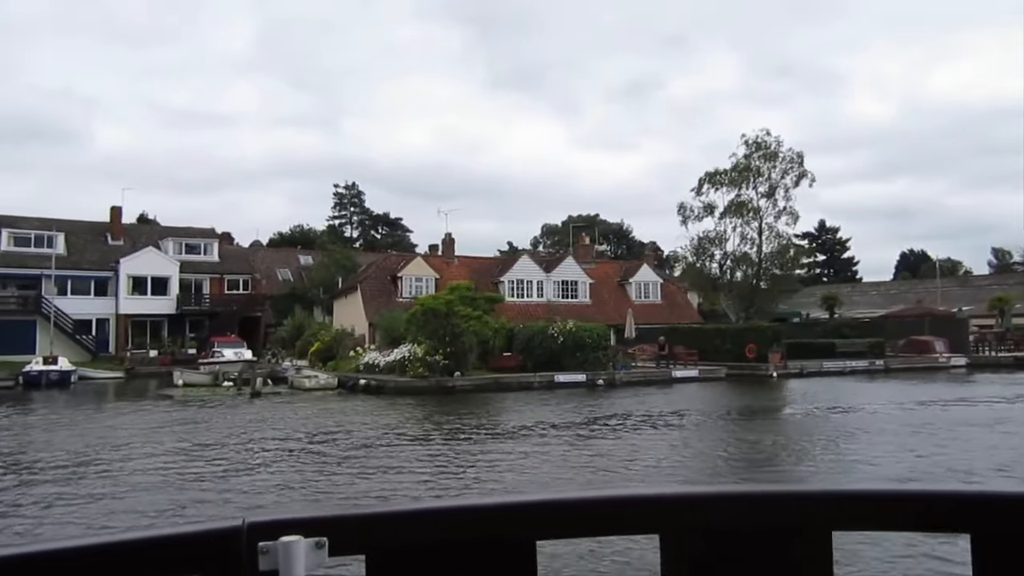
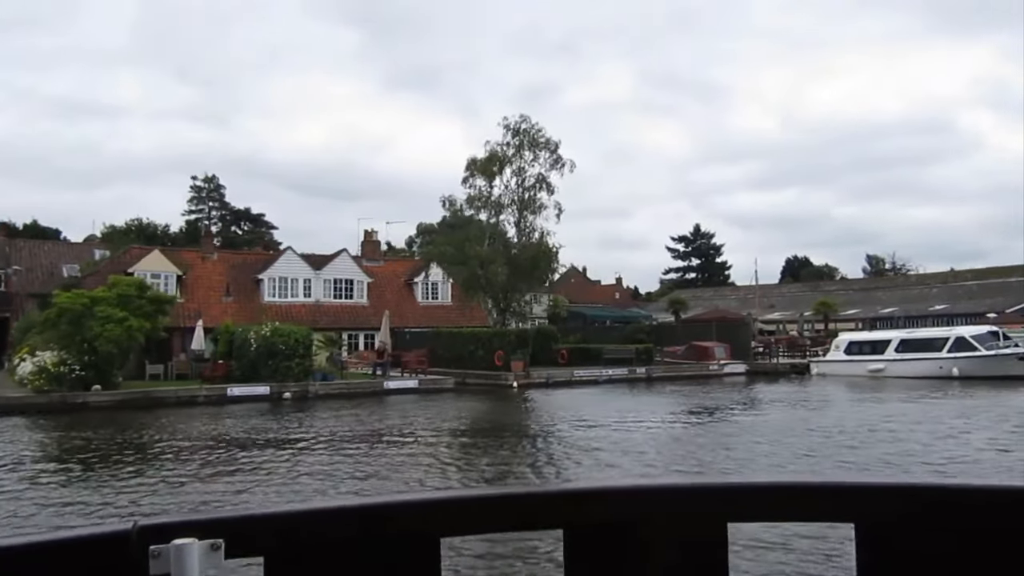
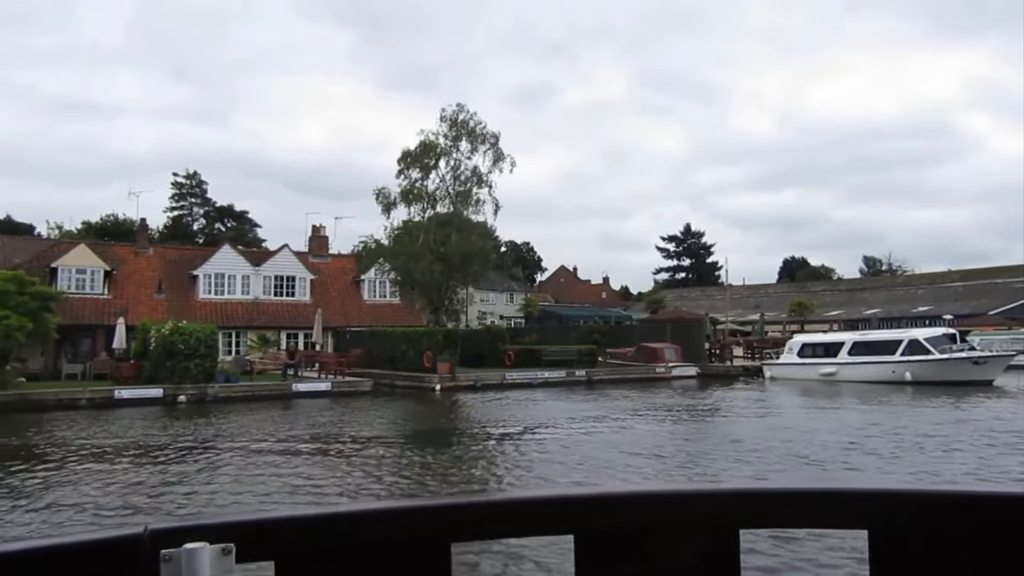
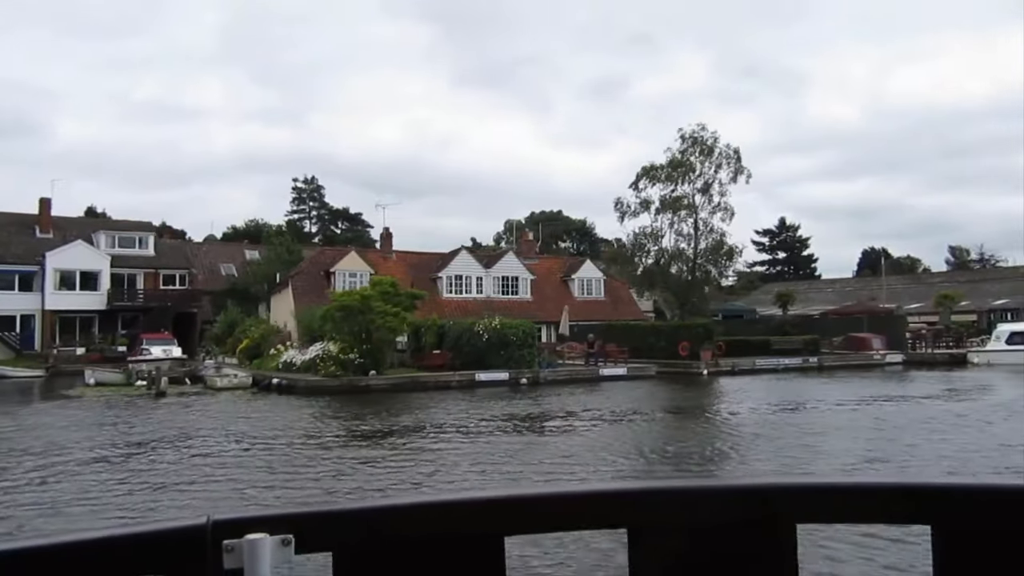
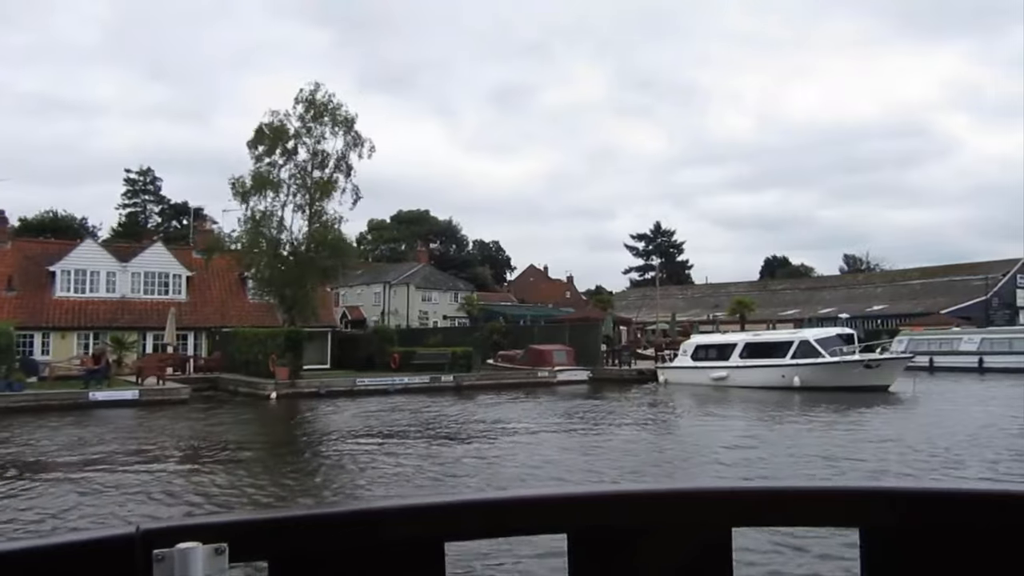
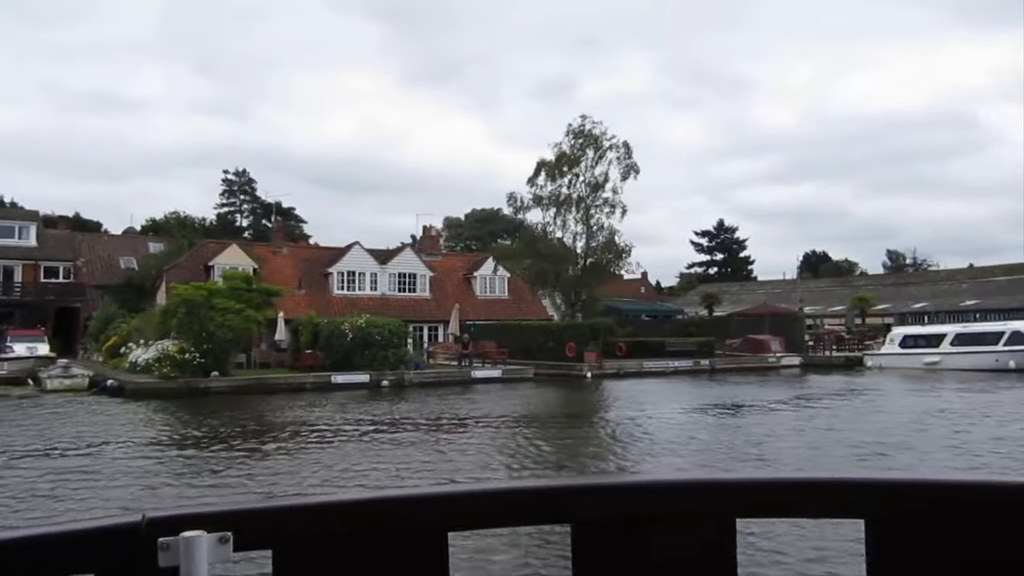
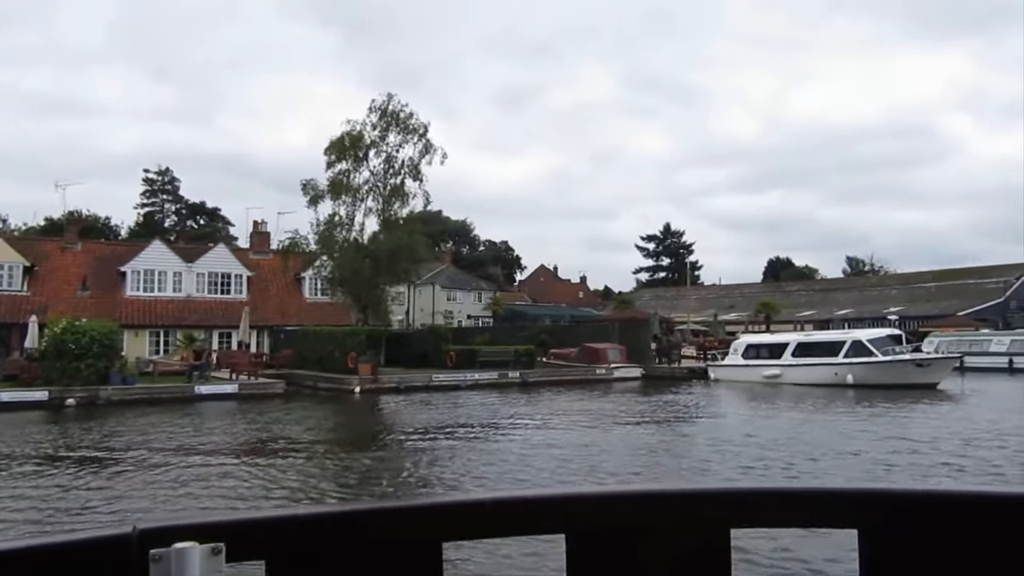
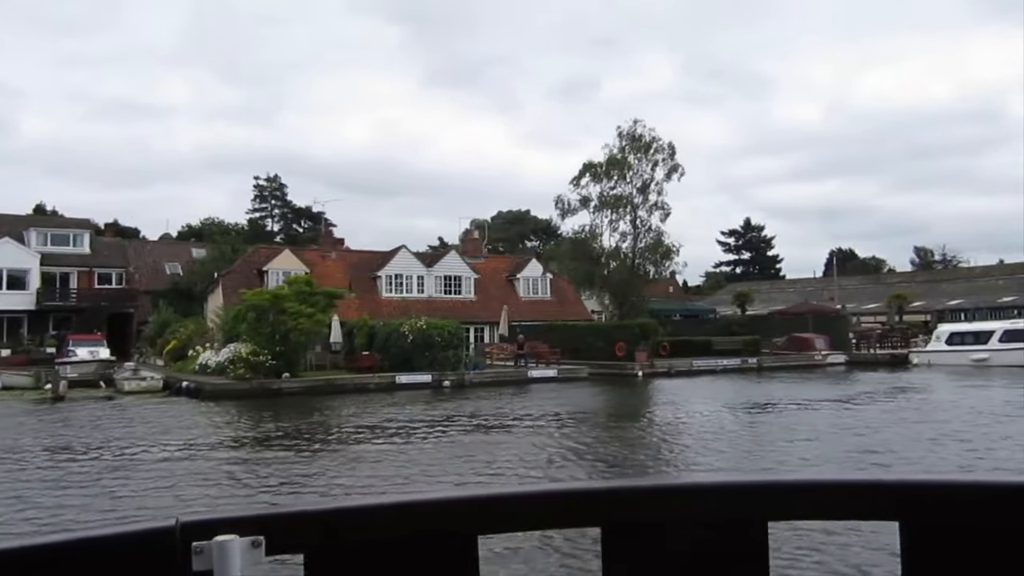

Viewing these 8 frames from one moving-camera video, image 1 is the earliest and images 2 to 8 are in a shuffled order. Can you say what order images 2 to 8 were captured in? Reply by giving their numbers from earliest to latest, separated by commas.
4, 8, 6, 2, 3, 7, 5
